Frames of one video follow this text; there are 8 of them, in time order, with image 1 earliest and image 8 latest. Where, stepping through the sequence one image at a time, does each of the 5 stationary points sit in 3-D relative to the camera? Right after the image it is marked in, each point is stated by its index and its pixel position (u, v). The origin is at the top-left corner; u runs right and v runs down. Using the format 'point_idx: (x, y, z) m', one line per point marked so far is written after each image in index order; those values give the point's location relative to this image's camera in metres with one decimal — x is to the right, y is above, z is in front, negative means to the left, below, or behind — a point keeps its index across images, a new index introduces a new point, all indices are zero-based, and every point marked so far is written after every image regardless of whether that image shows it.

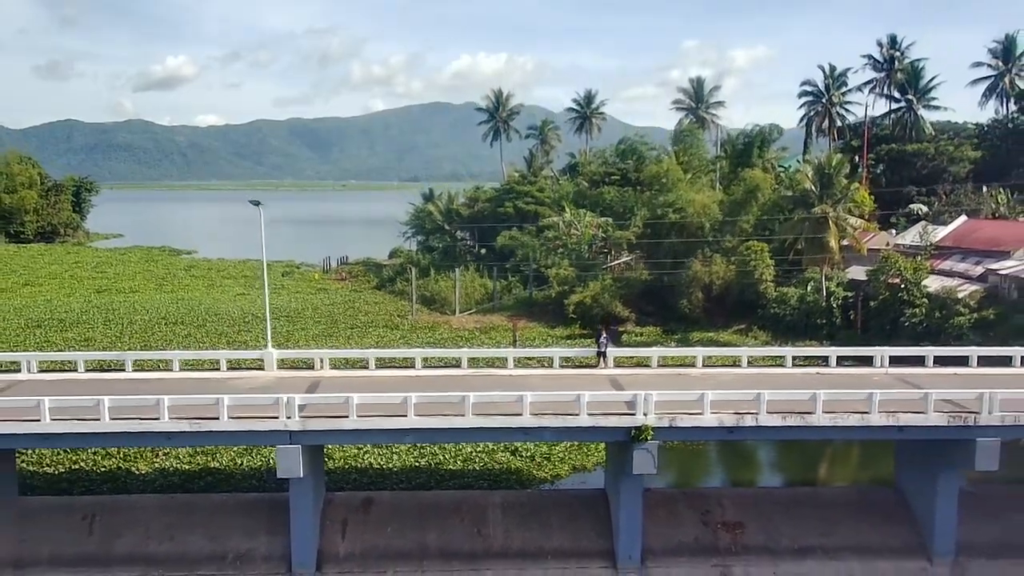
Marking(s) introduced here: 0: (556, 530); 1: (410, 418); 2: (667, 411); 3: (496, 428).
0: (+0.7, -3.5, +13.3) m
1: (-1.3, -1.6, +11.7) m
2: (+2.1, -1.6, +11.9) m
3: (-0.2, -1.8, +11.9) m
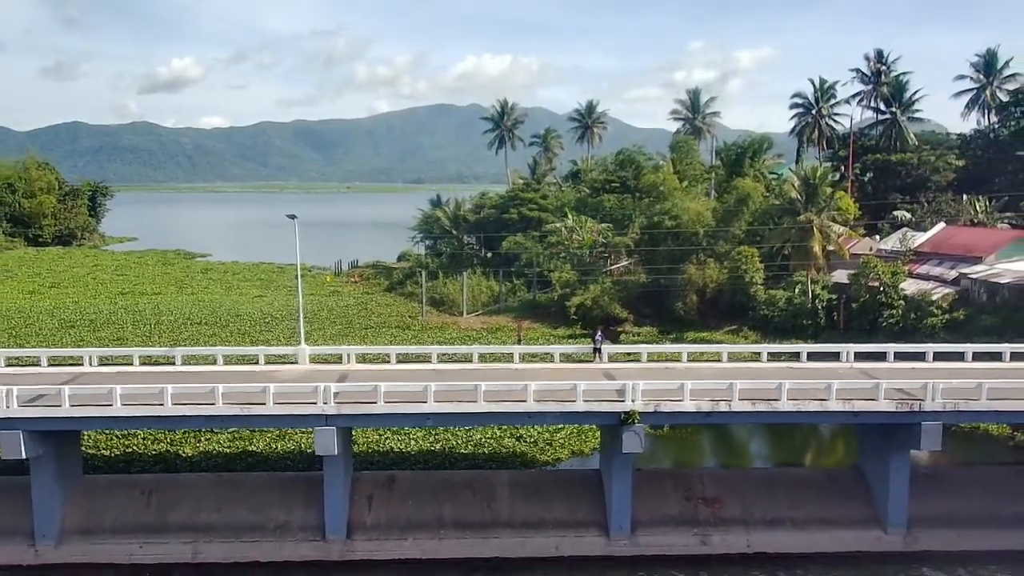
0: (+0.8, -3.6, +15.1) m
1: (-1.2, -1.7, +13.5) m
2: (+2.2, -1.7, +13.7) m
3: (-0.1, -1.9, +13.7) m
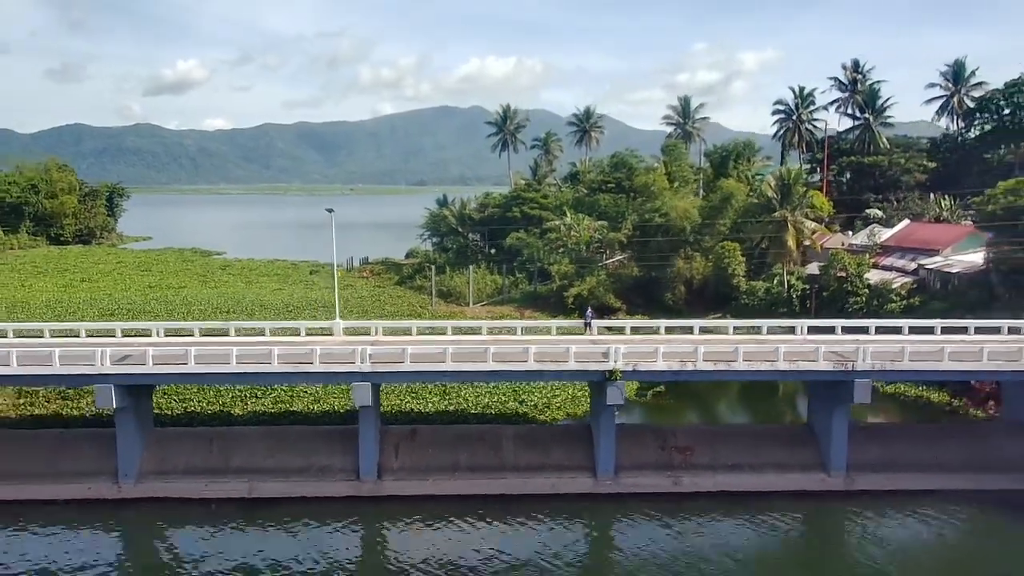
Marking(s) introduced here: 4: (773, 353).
0: (+0.9, -3.2, +17.8) m
1: (-1.1, -1.3, +16.3) m
2: (+2.2, -1.3, +16.5) m
3: (0.0, -1.5, +16.5) m
4: (+5.0, -1.2, +16.9) m
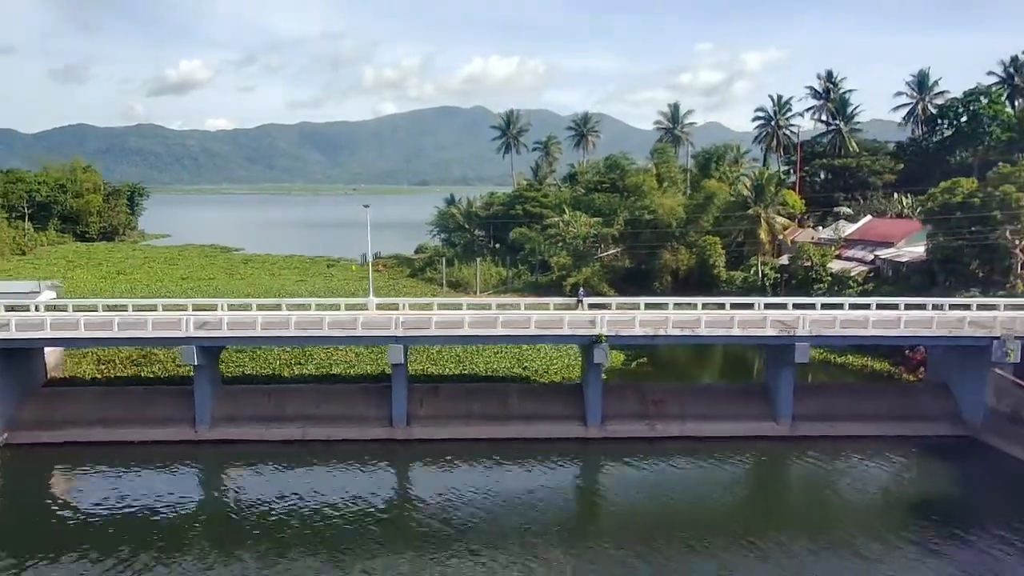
0: (+1.0, -2.8, +21.5) m
1: (-1.0, -0.9, +19.9) m
2: (+2.3, -0.9, +20.1) m
3: (+0.1, -1.1, +20.1) m
4: (+5.1, -0.7, +20.6) m
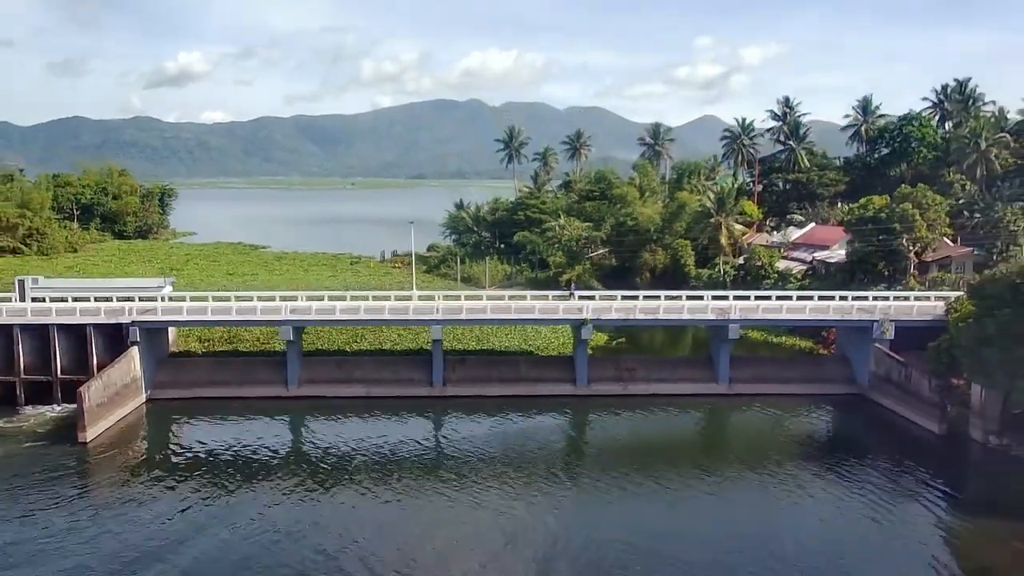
0: (+1.3, -2.7, +28.7) m
1: (-0.7, -0.8, +27.1) m
2: (+2.6, -0.7, +27.3) m
3: (+0.4, -0.9, +27.3) m
4: (+5.4, -0.6, +27.8) m
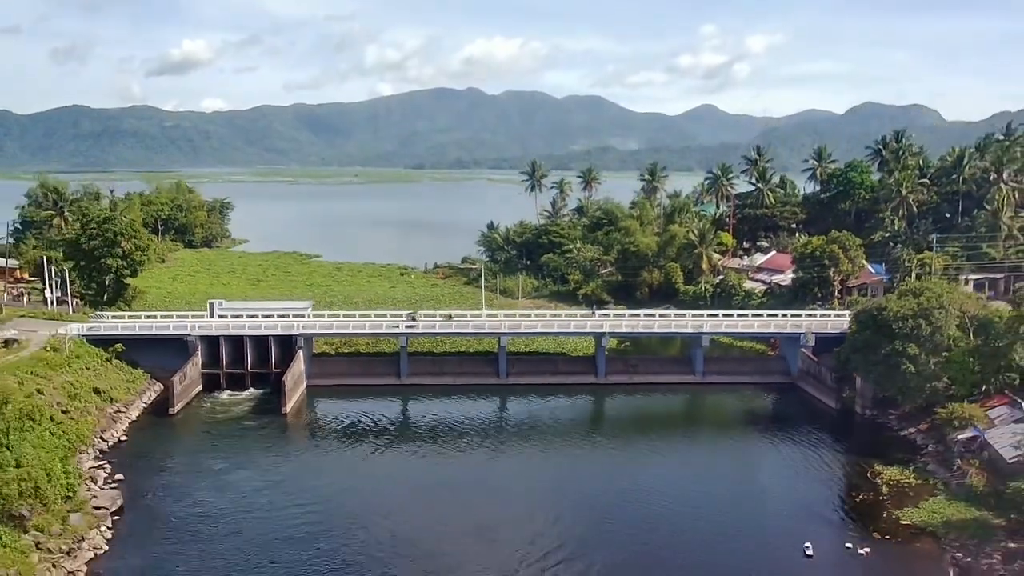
0: (+3.2, -3.7, +41.3) m
1: (+1.1, -1.8, +39.7) m
2: (+4.5, -1.7, +39.9) m
3: (+2.3, -1.9, +39.9) m
4: (+7.3, -1.6, +40.4) m
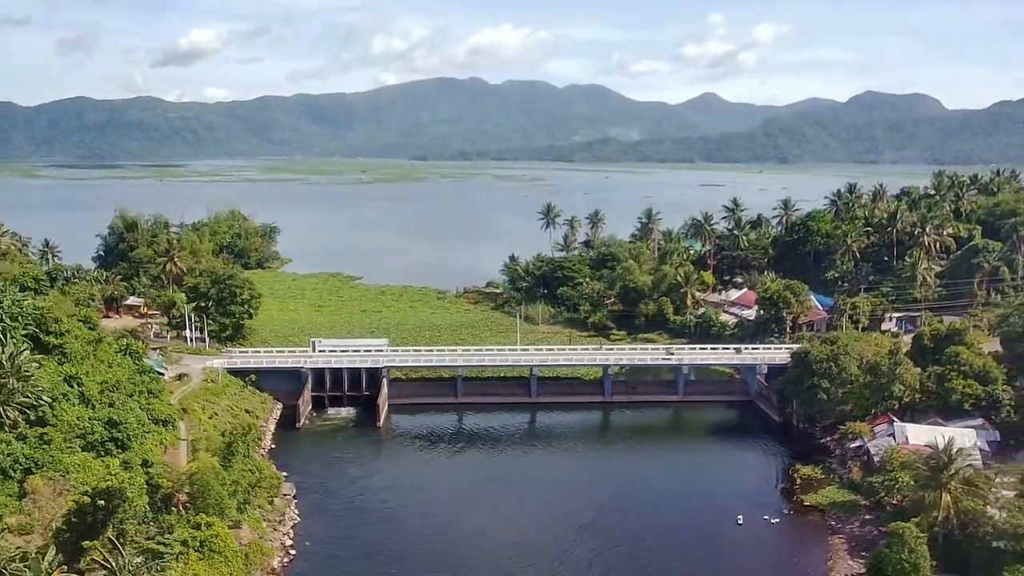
0: (+4.9, -6.2, +54.8) m
1: (+2.9, -4.4, +53.1) m
2: (+6.3, -4.3, +53.3) m
3: (+4.0, -4.5, +53.4) m
4: (+9.0, -4.2, +53.8) m
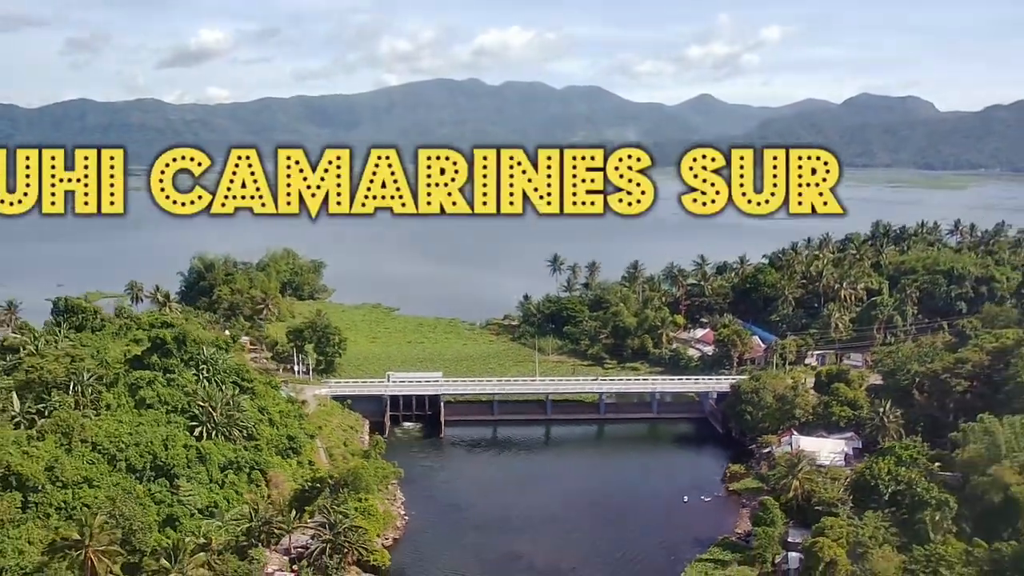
0: (+6.7, -10.3, +75.5) m
1: (+4.7, -8.4, +73.9) m
2: (+8.0, -8.4, +74.1) m
3: (+5.8, -8.6, +74.1) m
4: (+10.8, -8.2, +74.5) m
